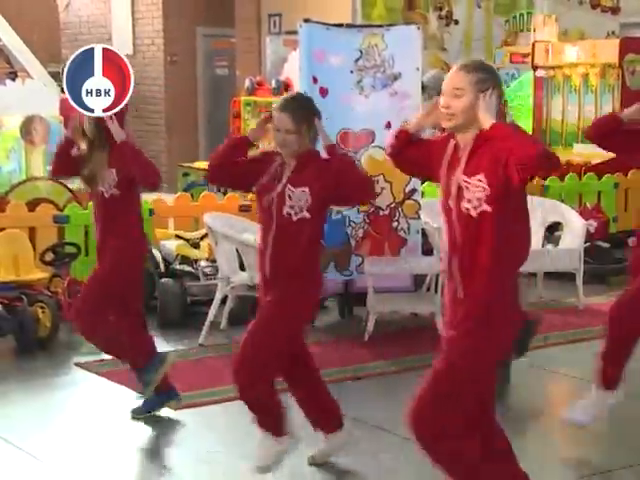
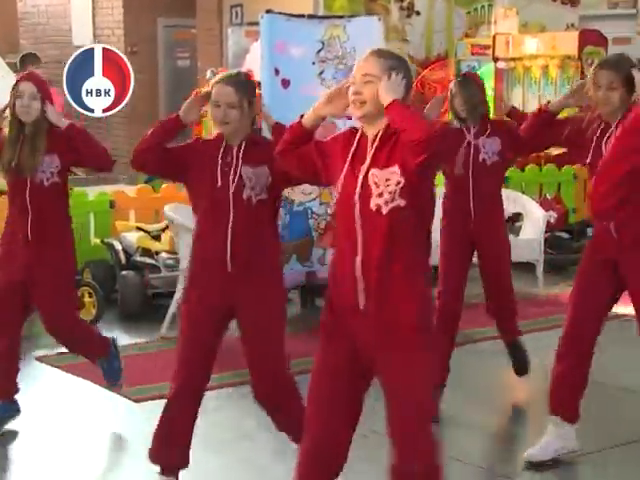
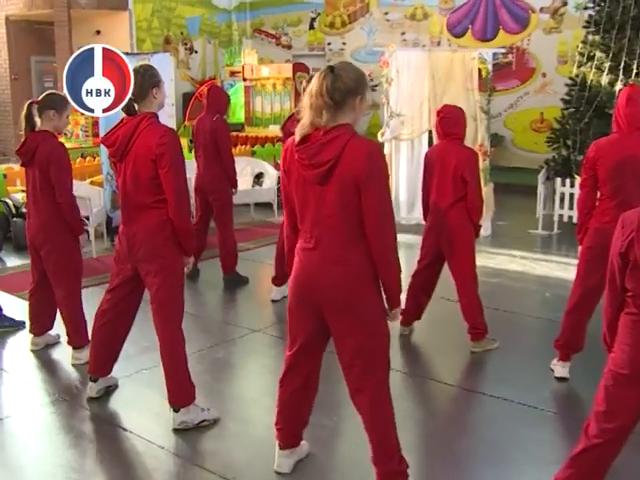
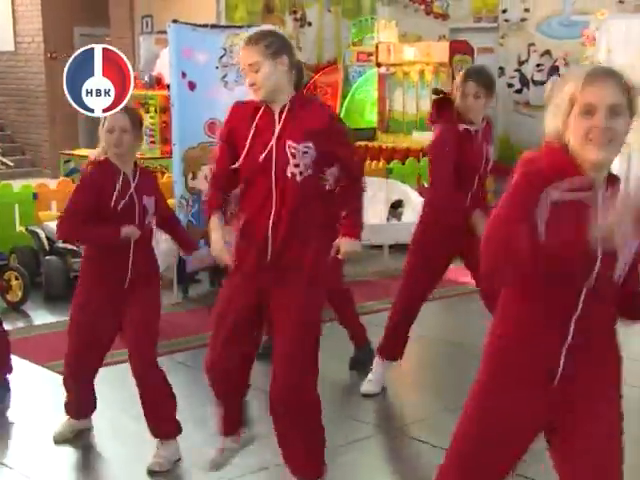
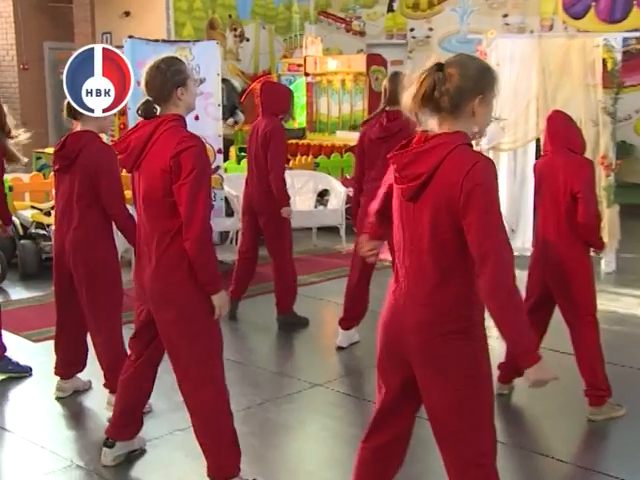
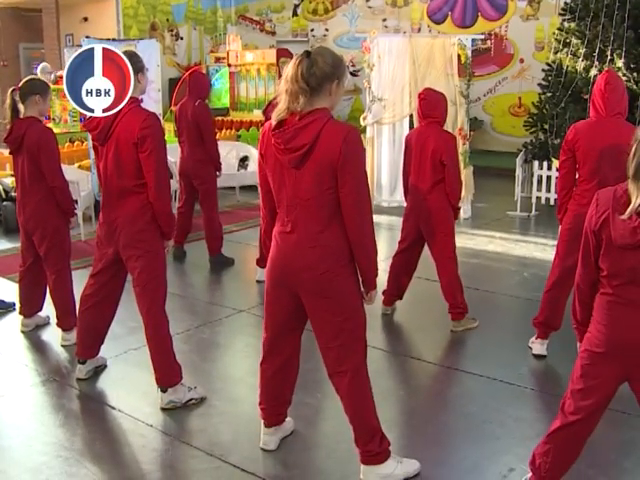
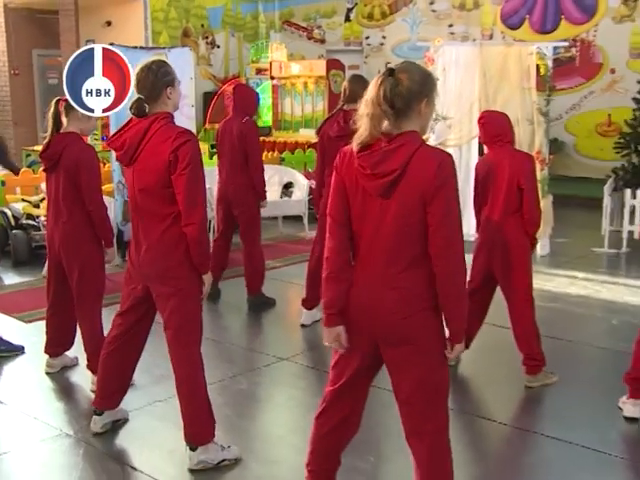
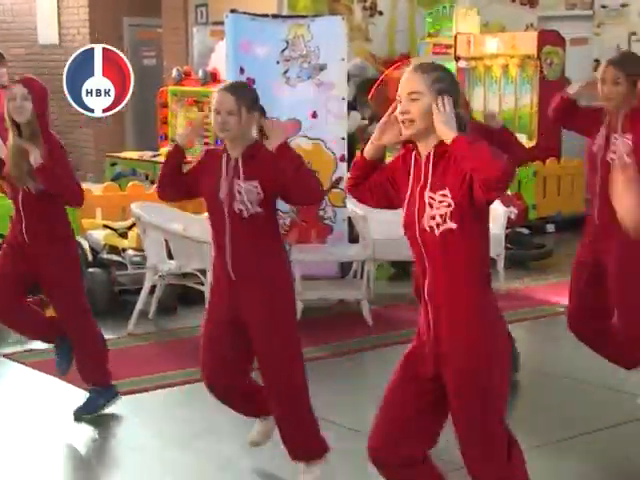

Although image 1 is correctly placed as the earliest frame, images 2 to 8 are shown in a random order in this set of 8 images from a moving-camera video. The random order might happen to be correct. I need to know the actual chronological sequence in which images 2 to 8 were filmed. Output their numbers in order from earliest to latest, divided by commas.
2, 8, 4, 5, 7, 3, 6
